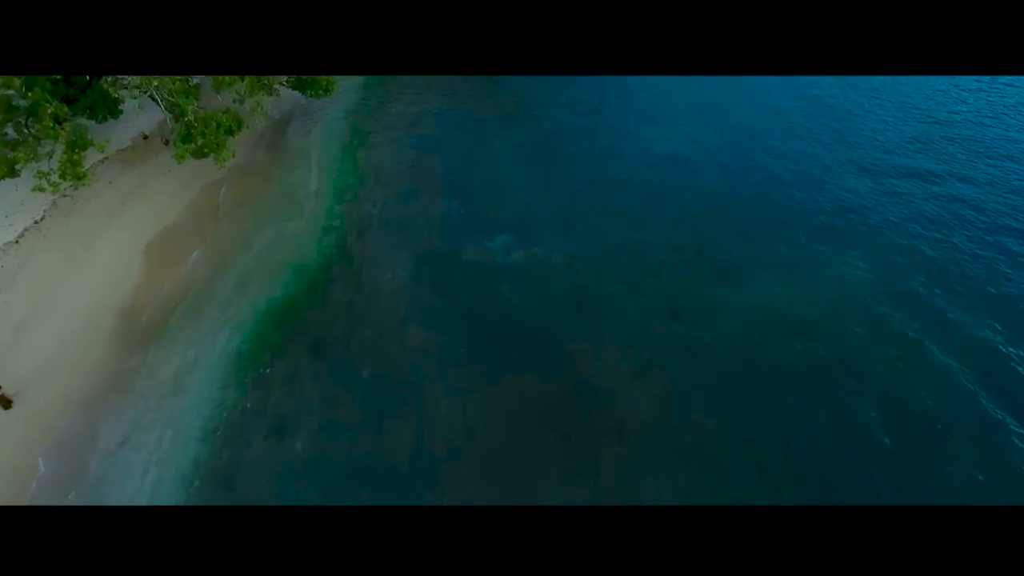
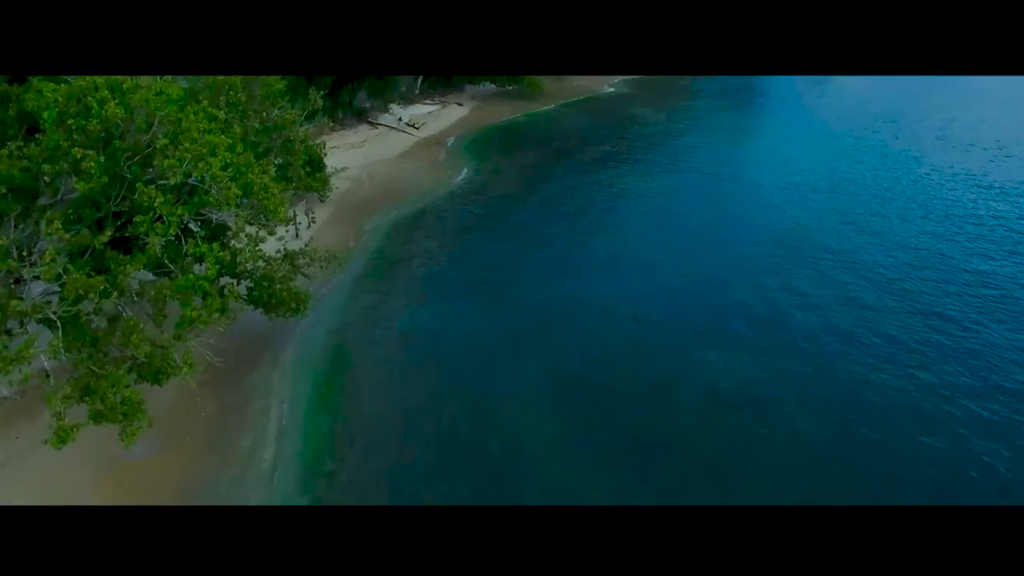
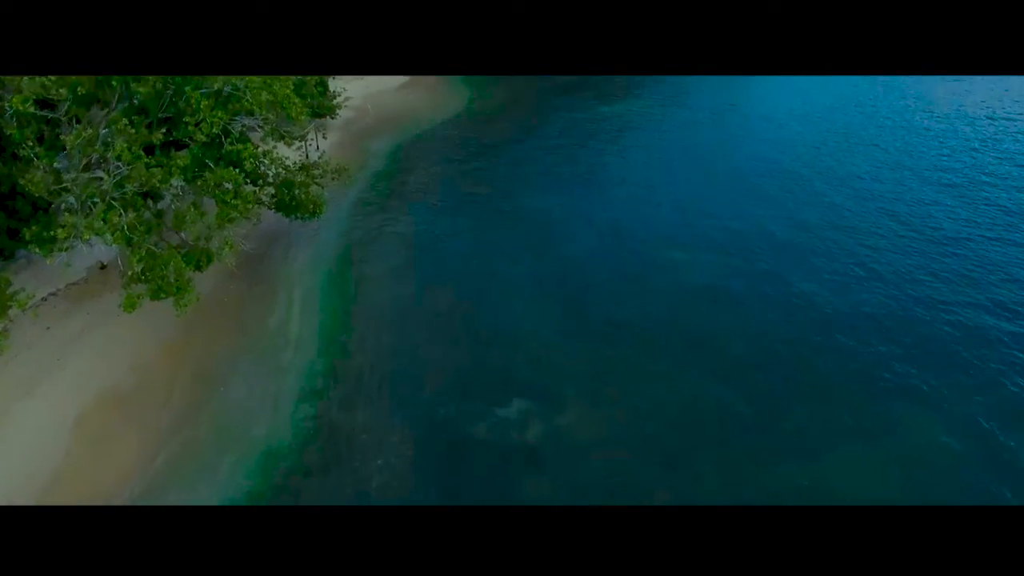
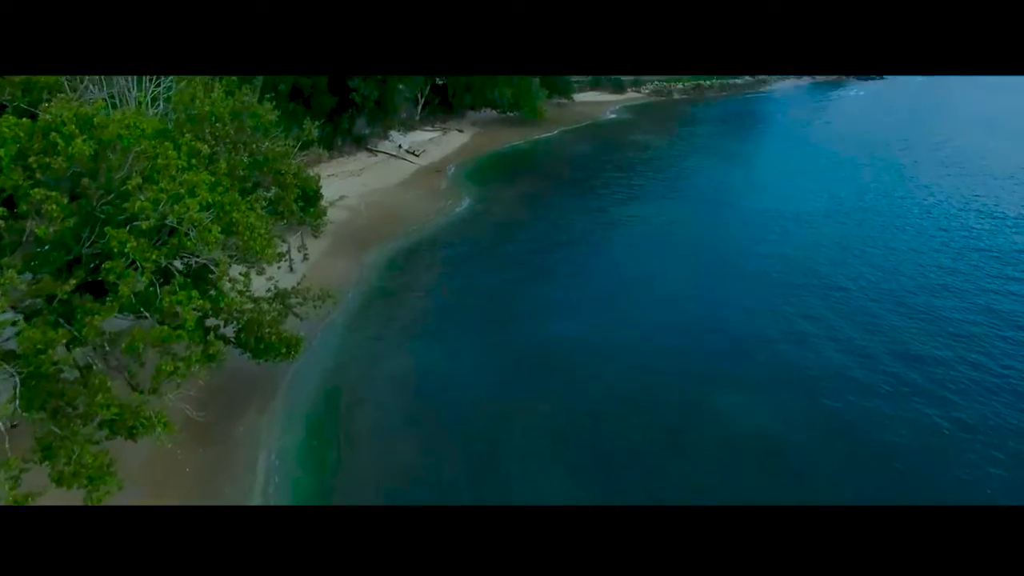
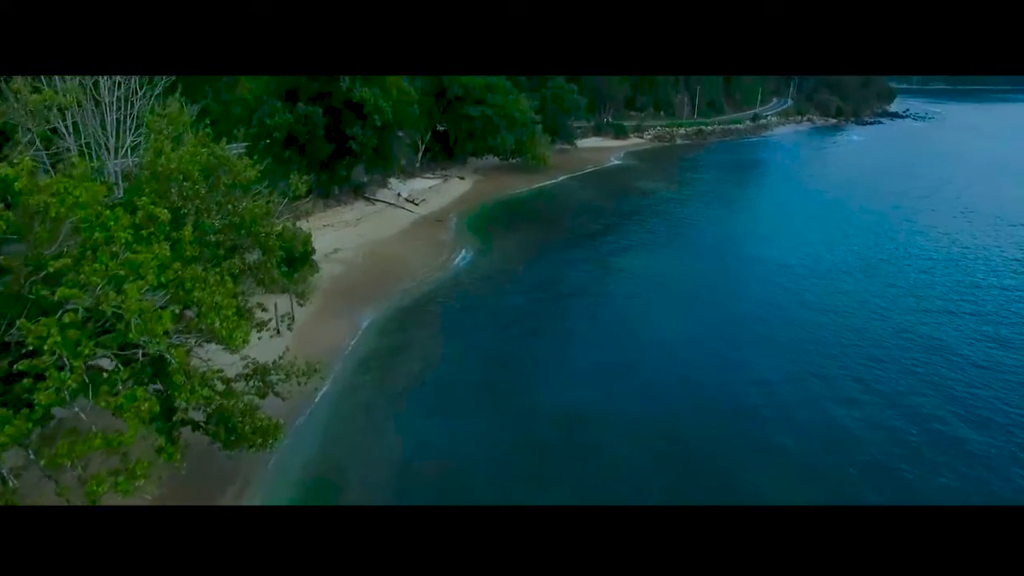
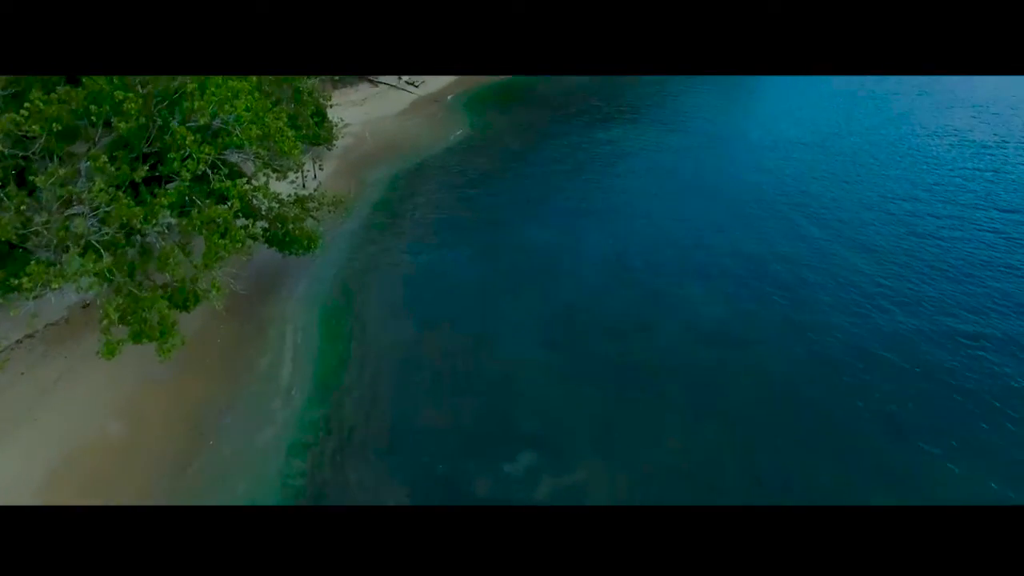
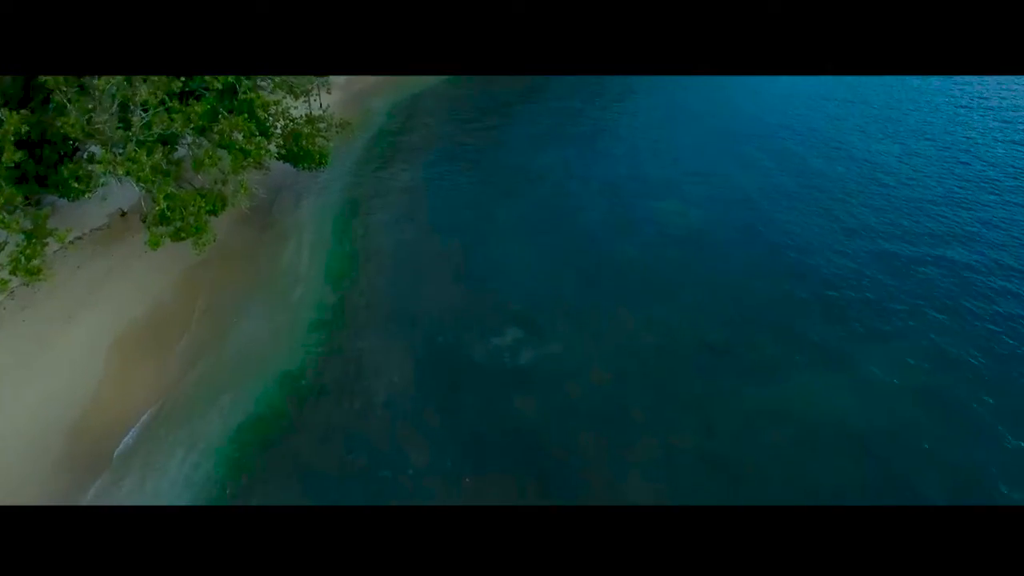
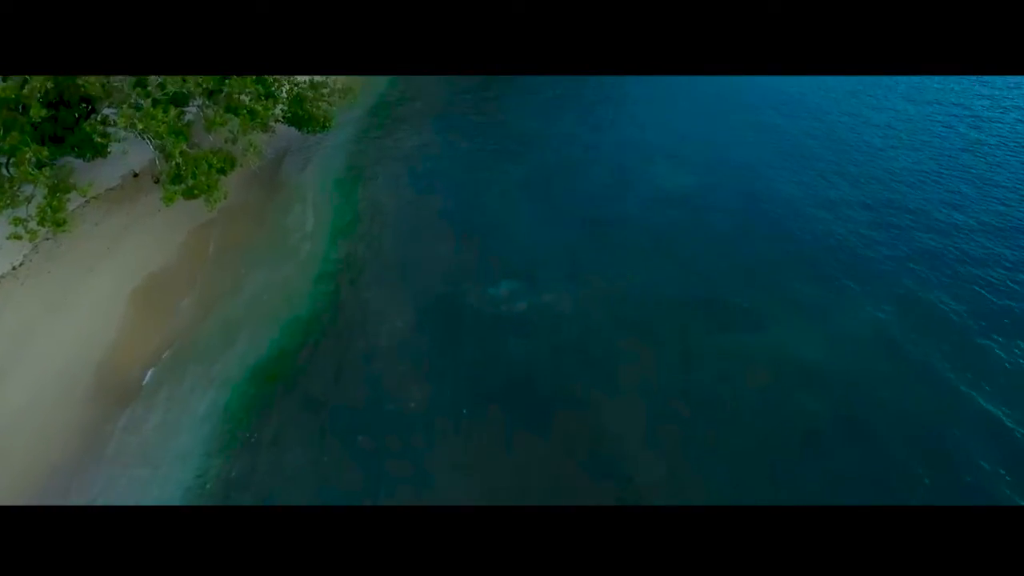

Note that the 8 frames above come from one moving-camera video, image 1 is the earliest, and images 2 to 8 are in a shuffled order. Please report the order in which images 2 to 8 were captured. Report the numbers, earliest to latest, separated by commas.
8, 7, 3, 6, 2, 4, 5
